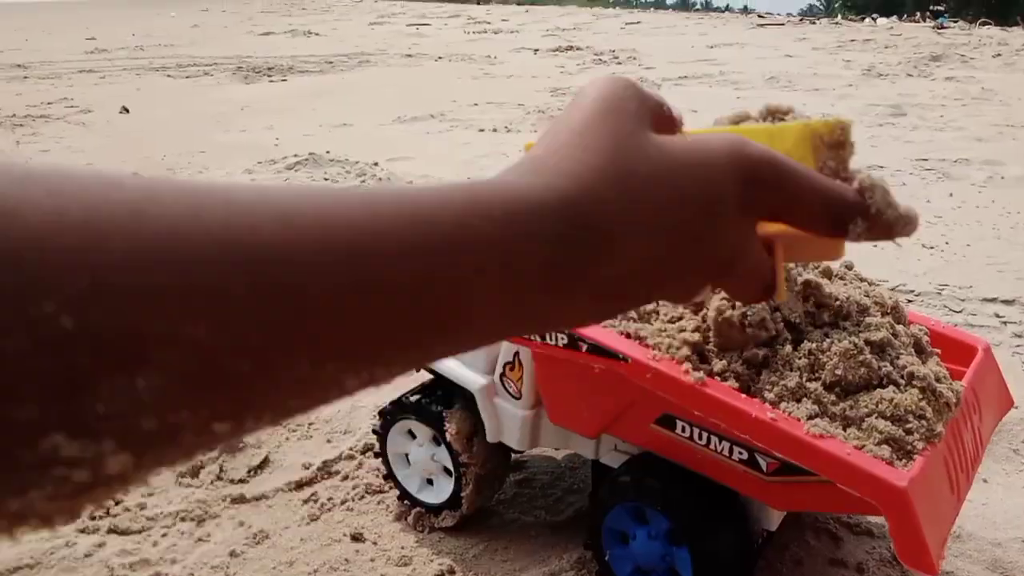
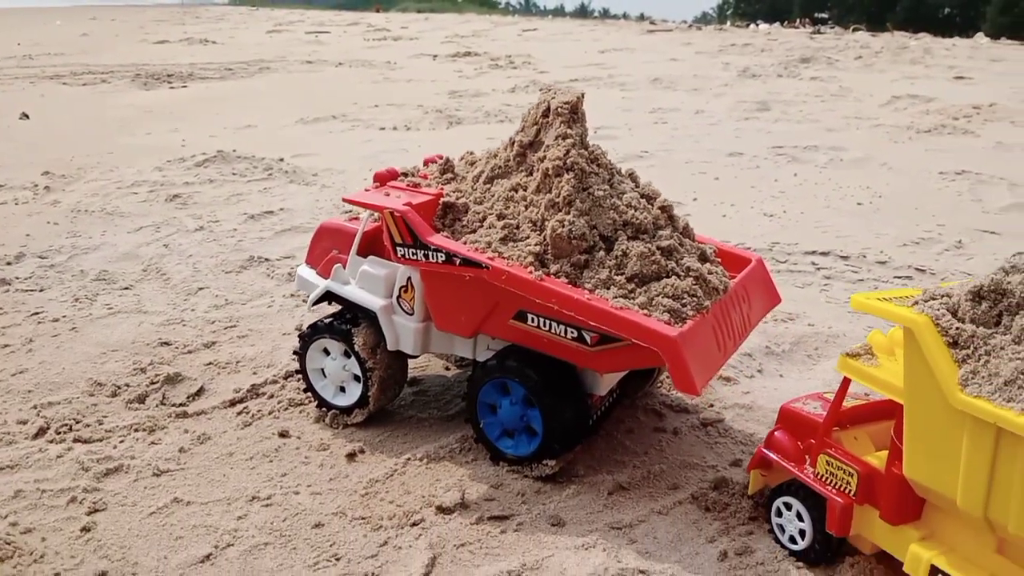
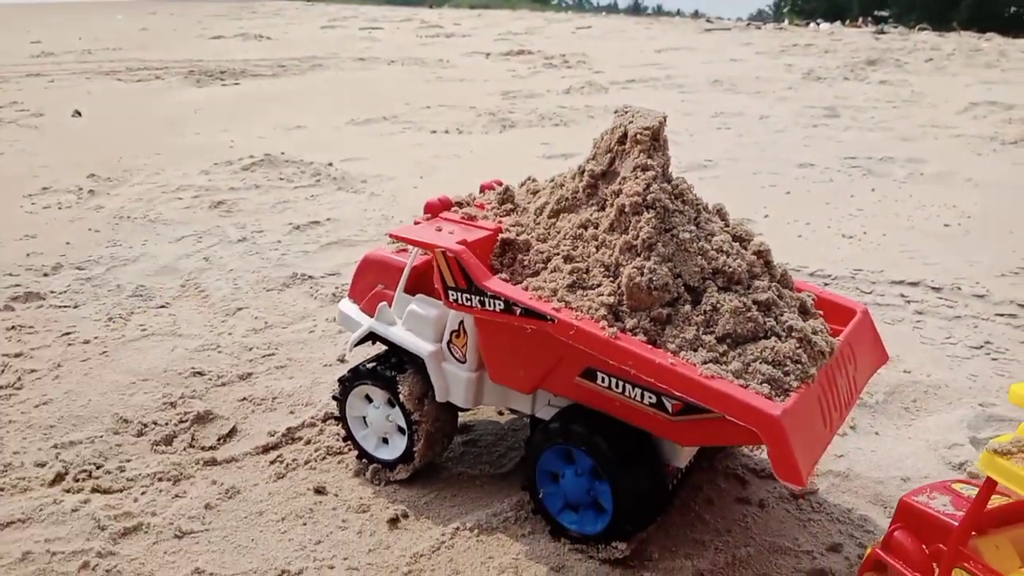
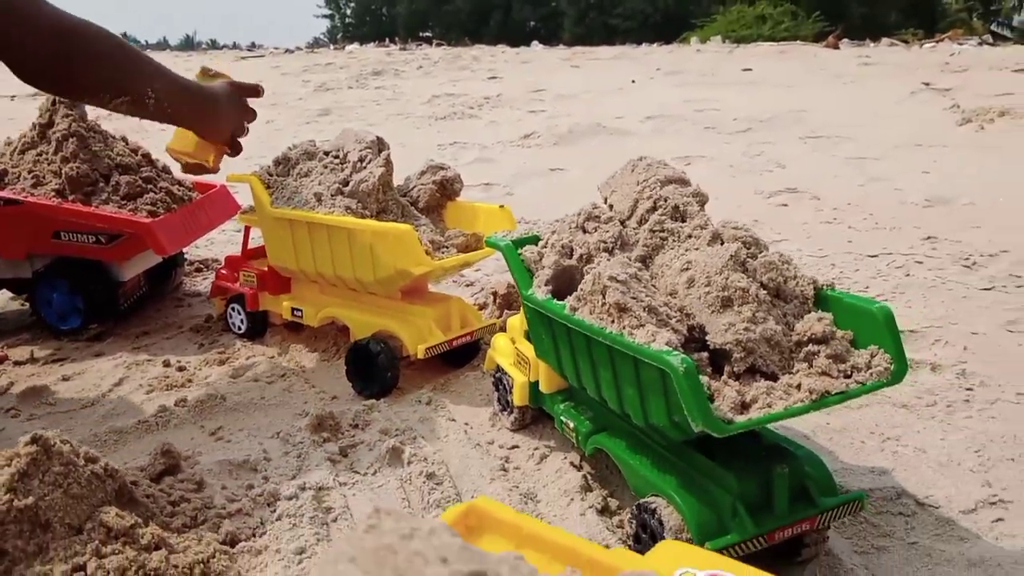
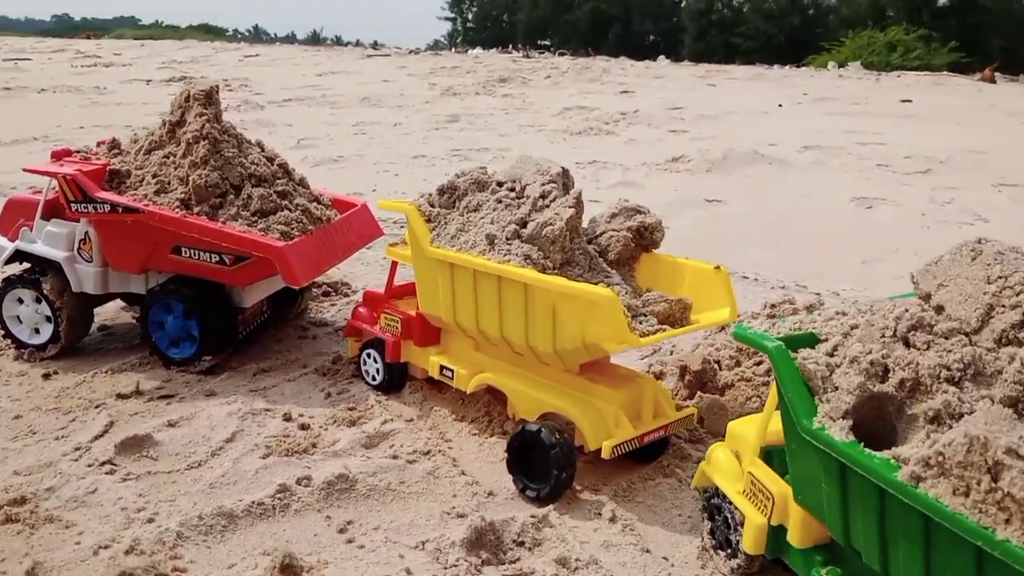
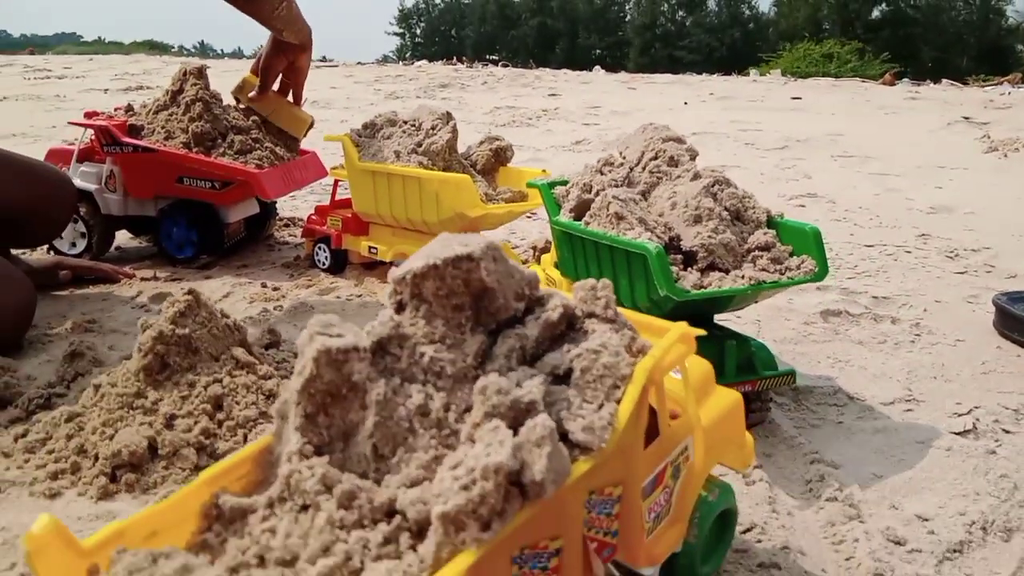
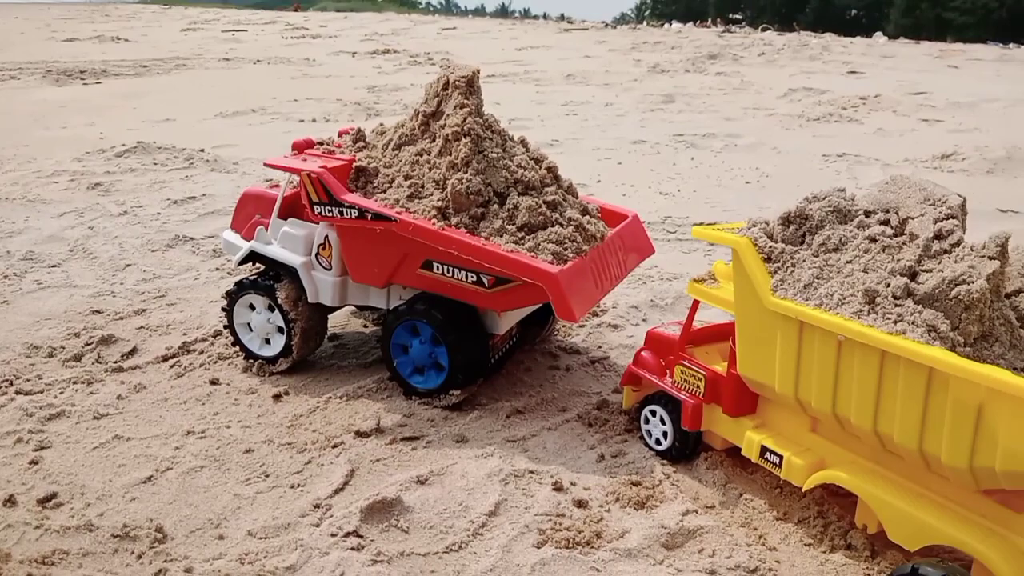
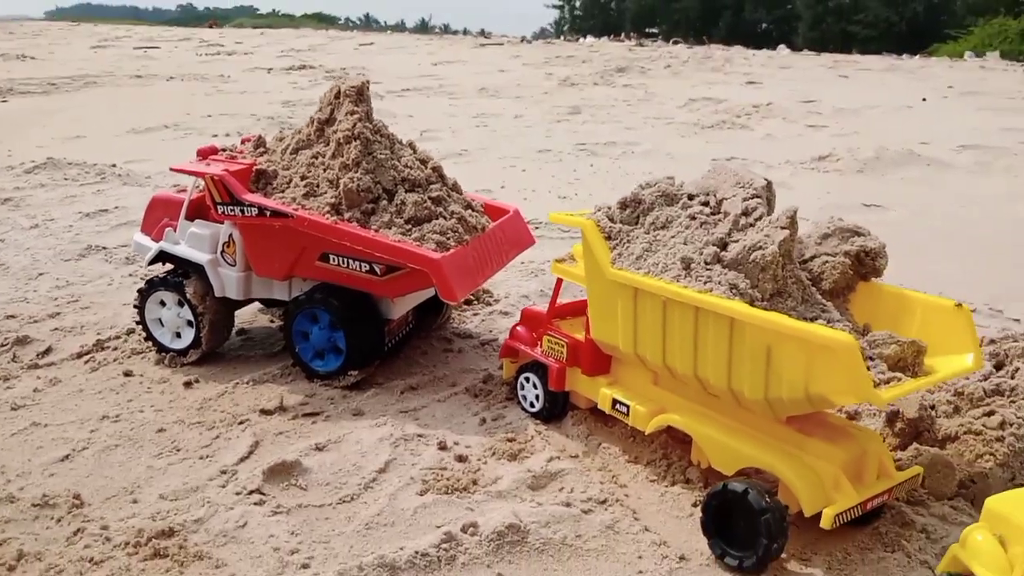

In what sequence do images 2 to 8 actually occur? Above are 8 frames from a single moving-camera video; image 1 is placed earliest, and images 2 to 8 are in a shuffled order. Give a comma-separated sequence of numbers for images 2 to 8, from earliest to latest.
3, 2, 7, 8, 5, 4, 6
